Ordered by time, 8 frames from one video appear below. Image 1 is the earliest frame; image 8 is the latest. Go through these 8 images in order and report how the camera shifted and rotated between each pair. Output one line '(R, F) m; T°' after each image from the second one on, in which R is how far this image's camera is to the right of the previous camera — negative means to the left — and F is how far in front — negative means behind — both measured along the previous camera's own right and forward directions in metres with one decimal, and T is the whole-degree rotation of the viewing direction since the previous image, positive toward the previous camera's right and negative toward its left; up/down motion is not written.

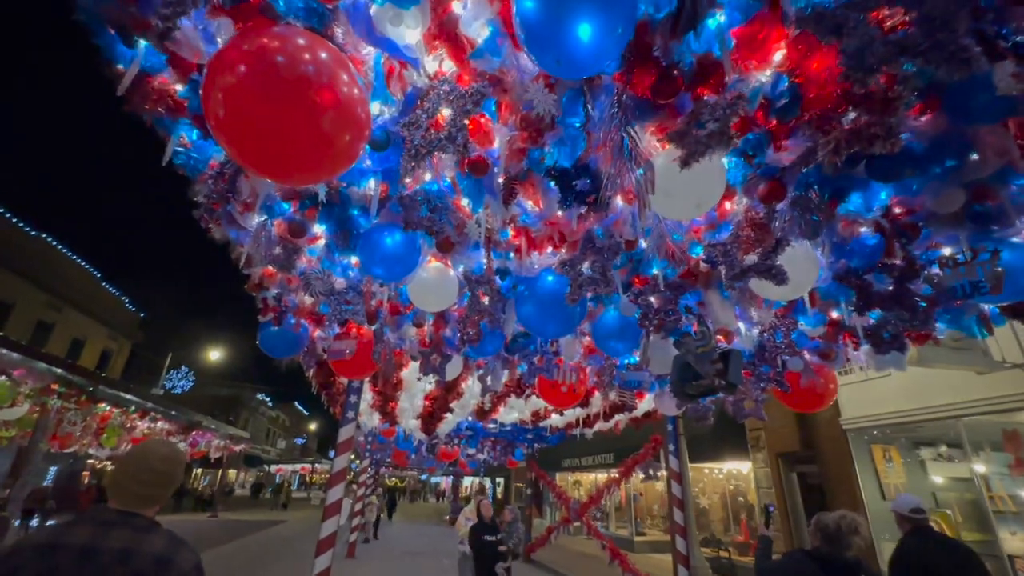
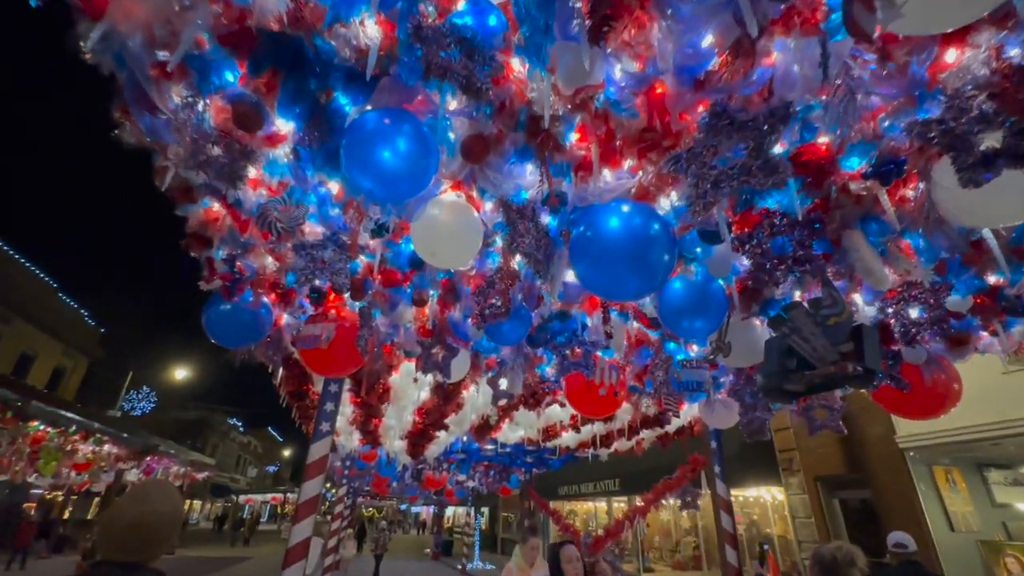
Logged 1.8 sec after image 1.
(-0.3, +1.0) m; +2°
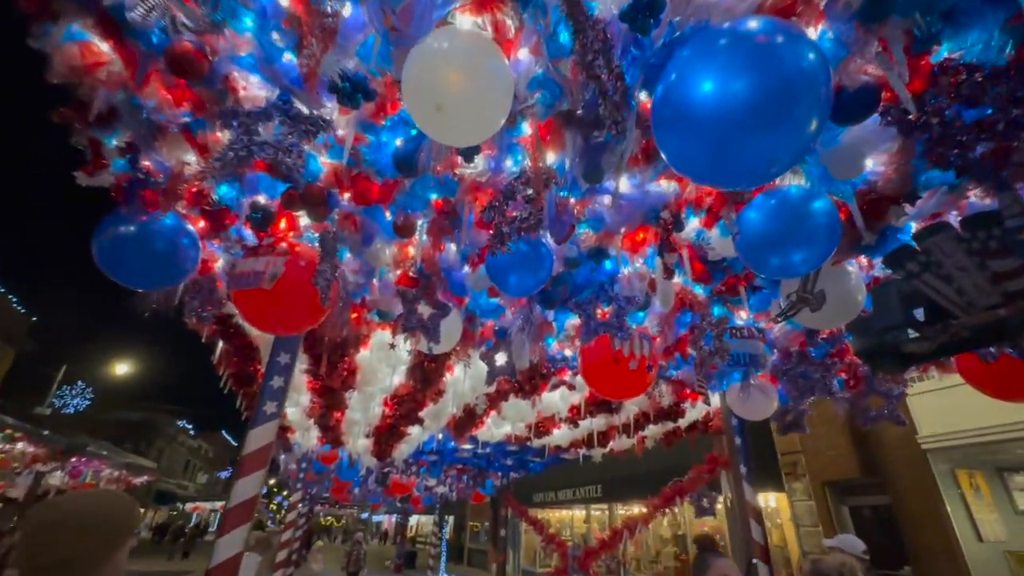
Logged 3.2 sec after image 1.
(-0.2, +0.9) m; +4°
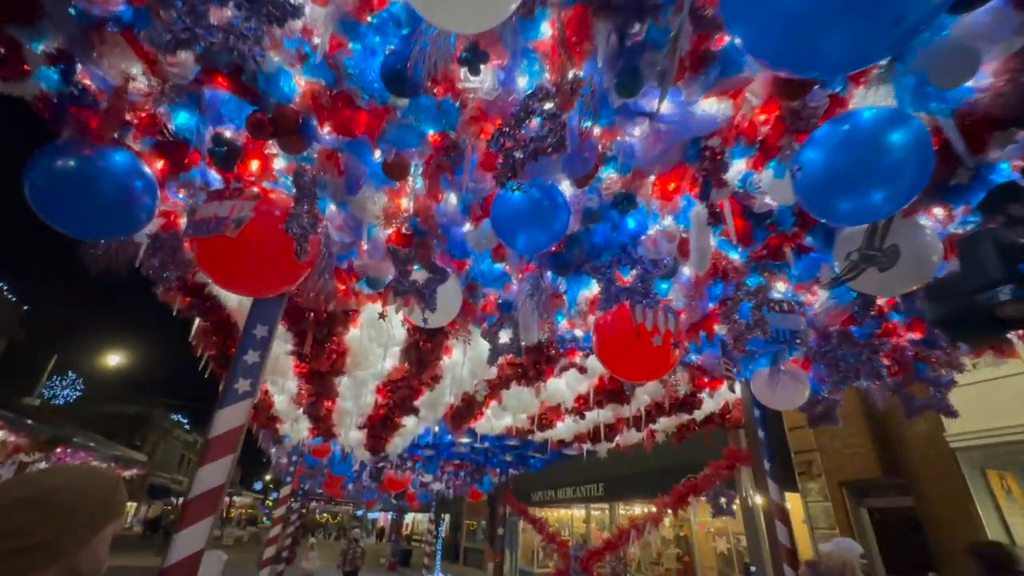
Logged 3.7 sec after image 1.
(0.0, +0.4) m; 0°
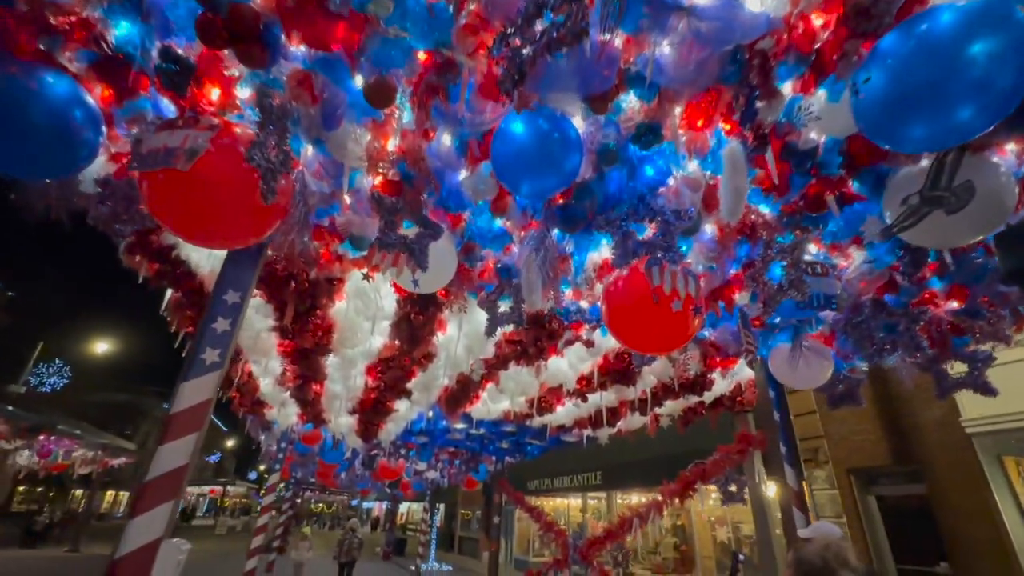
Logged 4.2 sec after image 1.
(0.0, +0.3) m; +1°
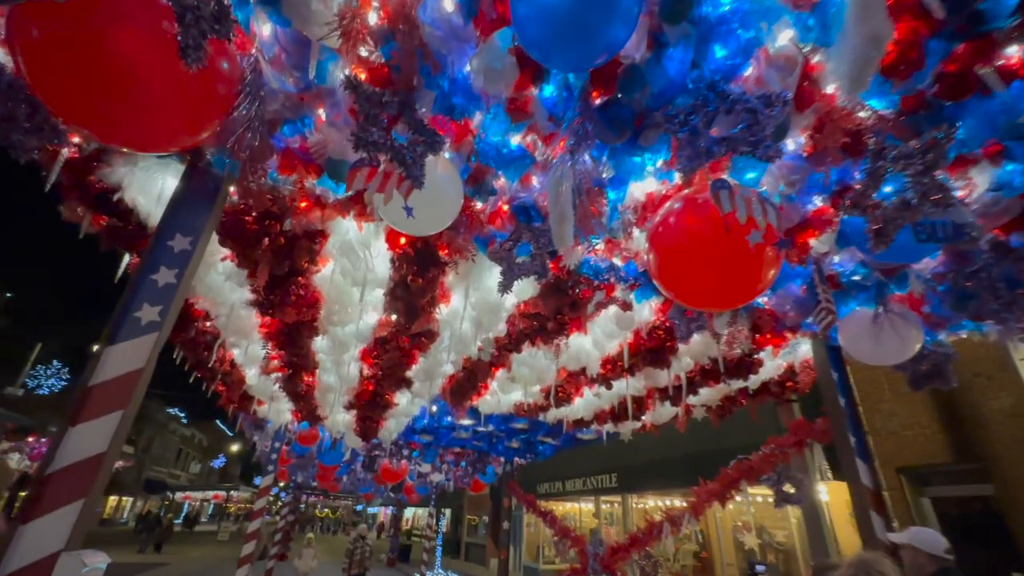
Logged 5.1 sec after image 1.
(-0.1, +0.6) m; -1°
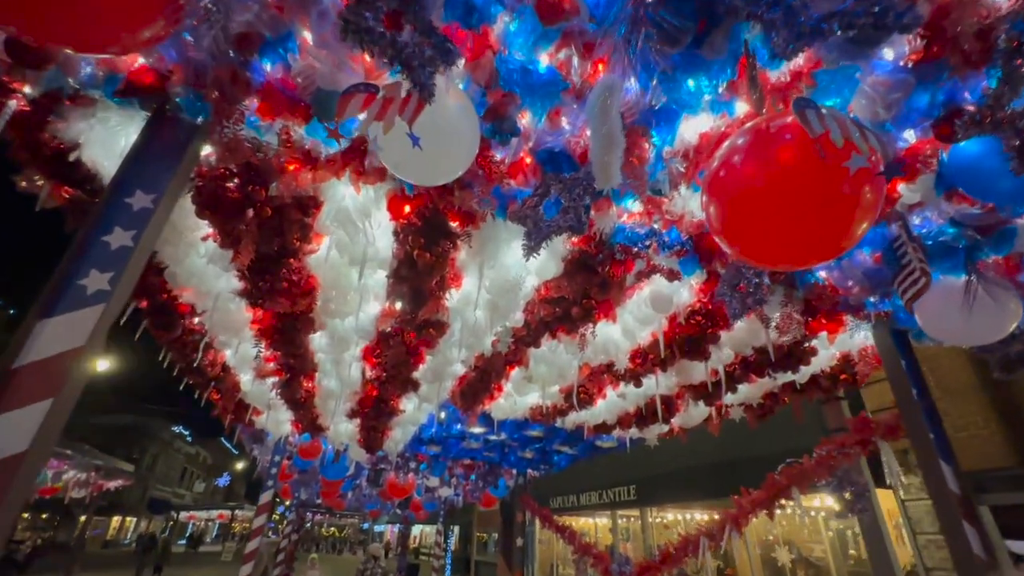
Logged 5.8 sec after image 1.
(-0.1, +0.4) m; -1°
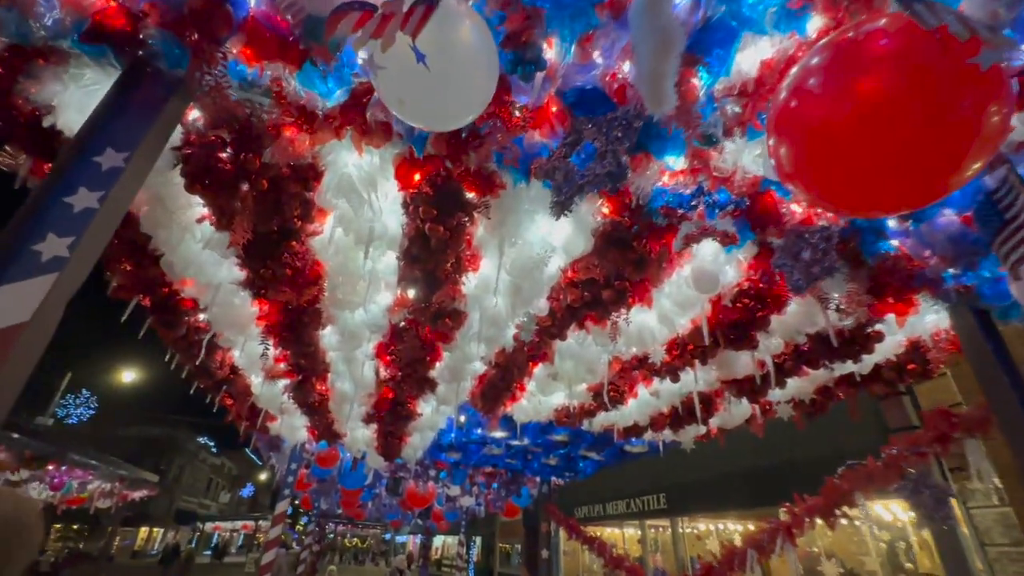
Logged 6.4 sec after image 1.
(0.0, +0.3) m; -2°
